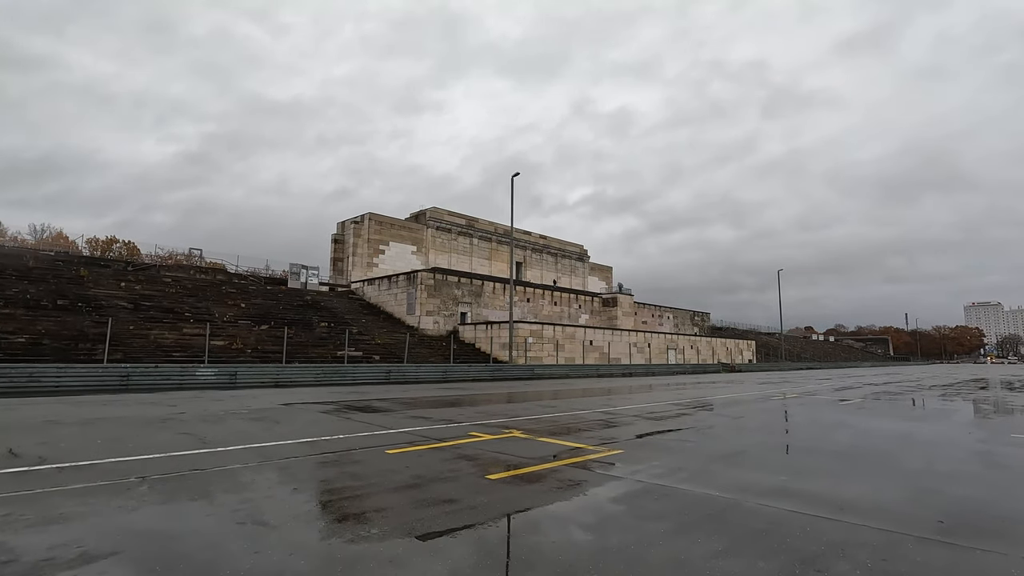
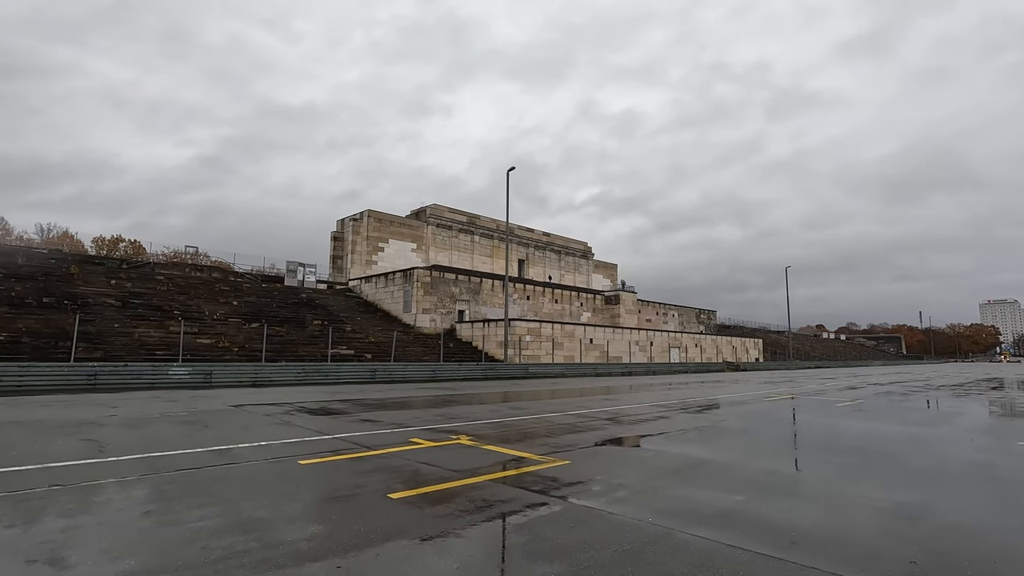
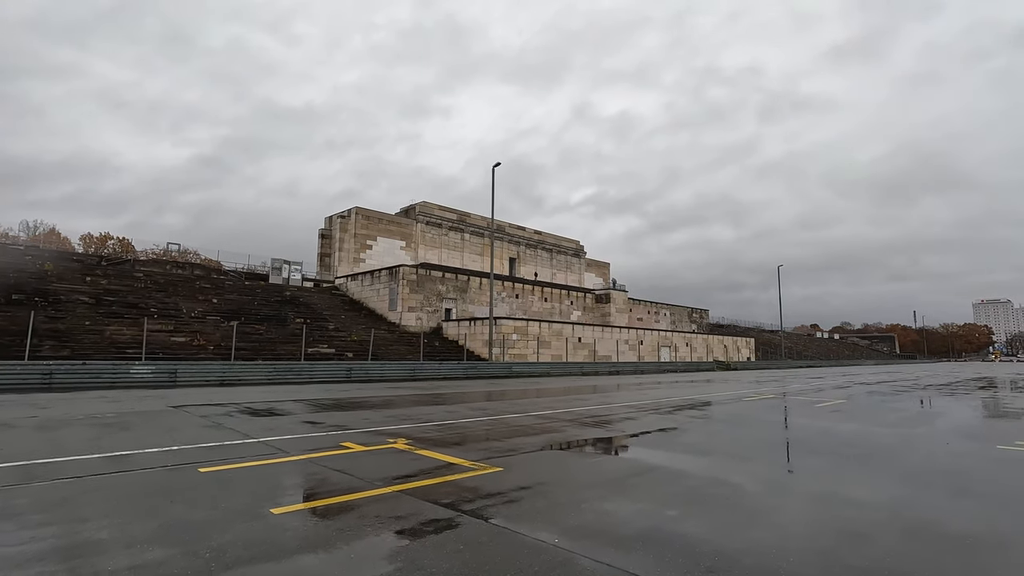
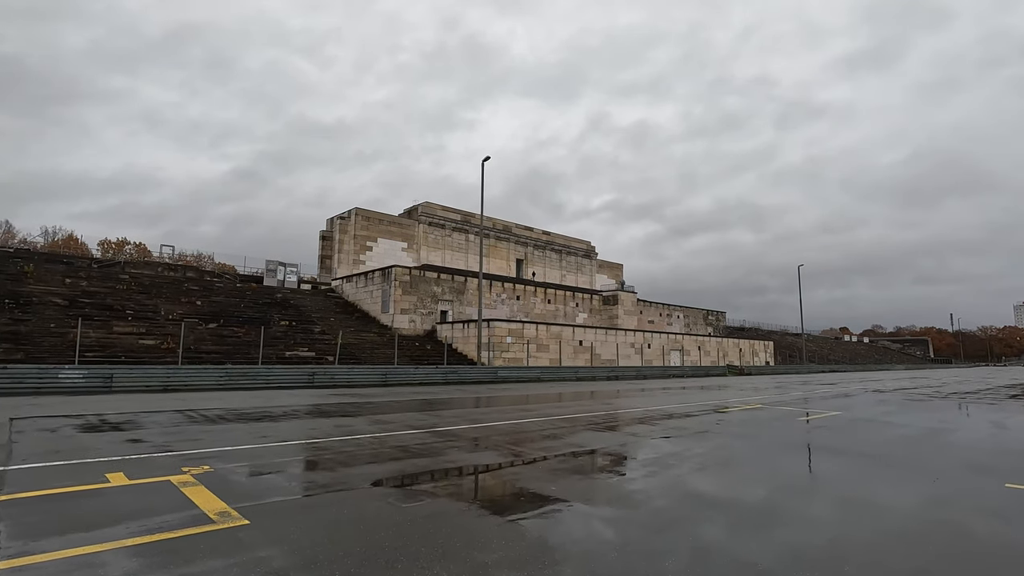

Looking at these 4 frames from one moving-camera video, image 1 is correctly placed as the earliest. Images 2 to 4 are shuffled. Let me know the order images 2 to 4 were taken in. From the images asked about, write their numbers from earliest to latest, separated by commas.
2, 3, 4
